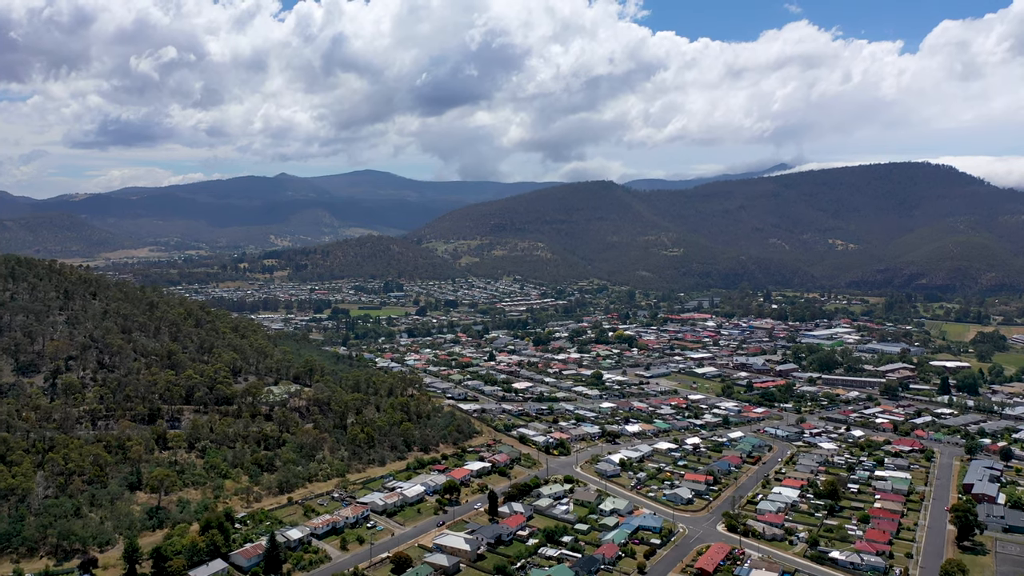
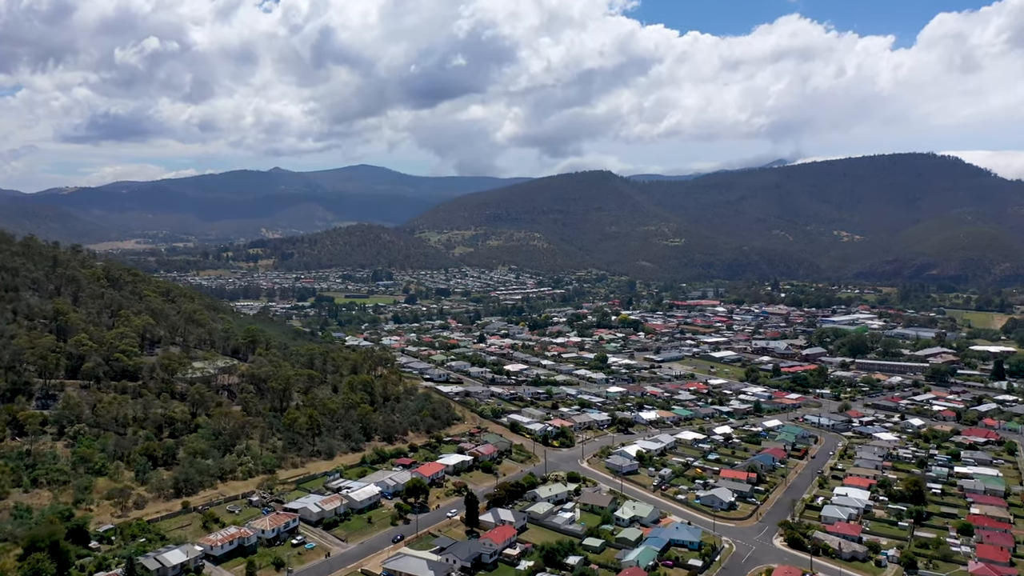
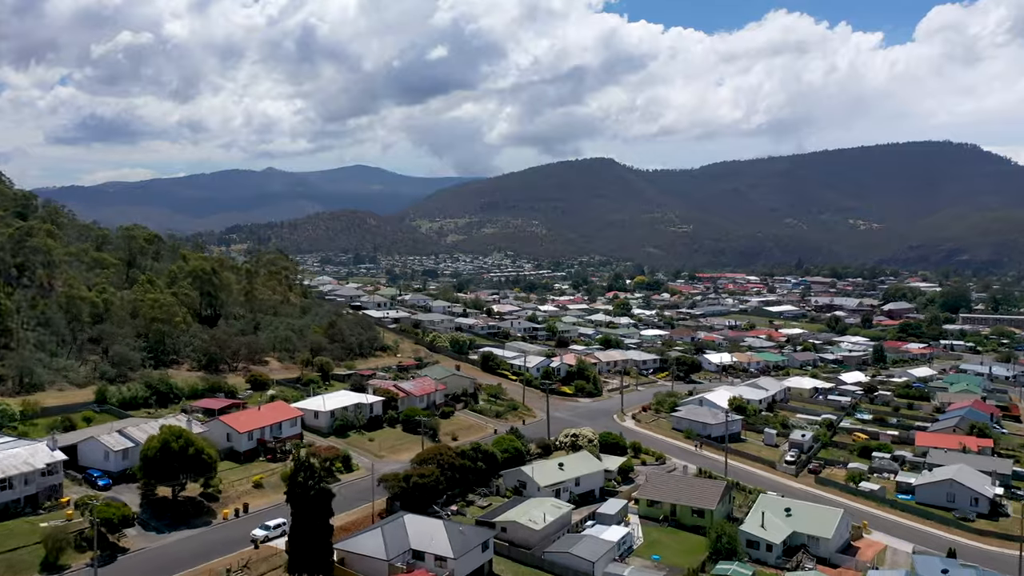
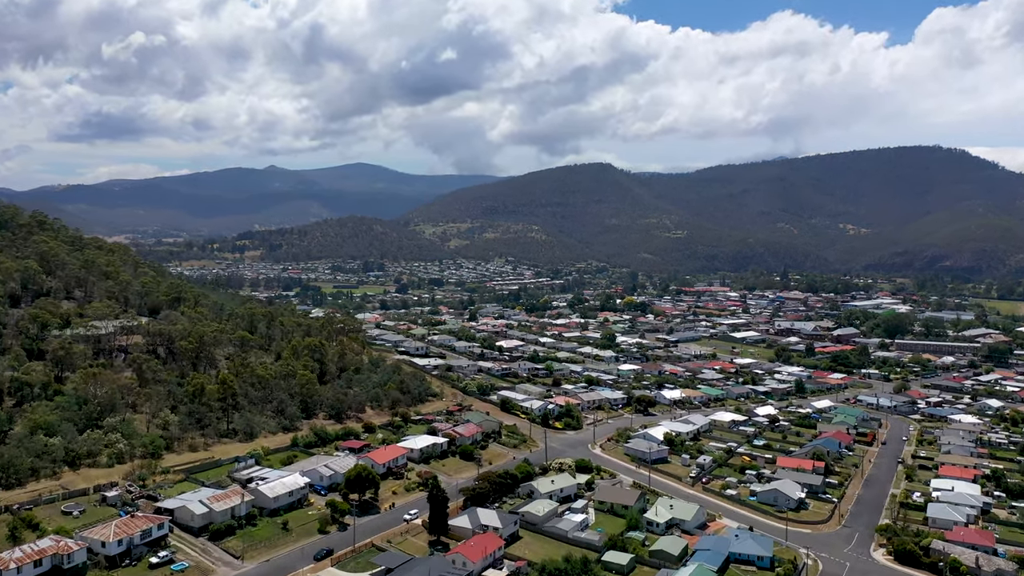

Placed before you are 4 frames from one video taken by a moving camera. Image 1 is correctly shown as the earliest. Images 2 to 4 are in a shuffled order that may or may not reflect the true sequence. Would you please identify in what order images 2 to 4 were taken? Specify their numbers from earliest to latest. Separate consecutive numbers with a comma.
2, 4, 3
